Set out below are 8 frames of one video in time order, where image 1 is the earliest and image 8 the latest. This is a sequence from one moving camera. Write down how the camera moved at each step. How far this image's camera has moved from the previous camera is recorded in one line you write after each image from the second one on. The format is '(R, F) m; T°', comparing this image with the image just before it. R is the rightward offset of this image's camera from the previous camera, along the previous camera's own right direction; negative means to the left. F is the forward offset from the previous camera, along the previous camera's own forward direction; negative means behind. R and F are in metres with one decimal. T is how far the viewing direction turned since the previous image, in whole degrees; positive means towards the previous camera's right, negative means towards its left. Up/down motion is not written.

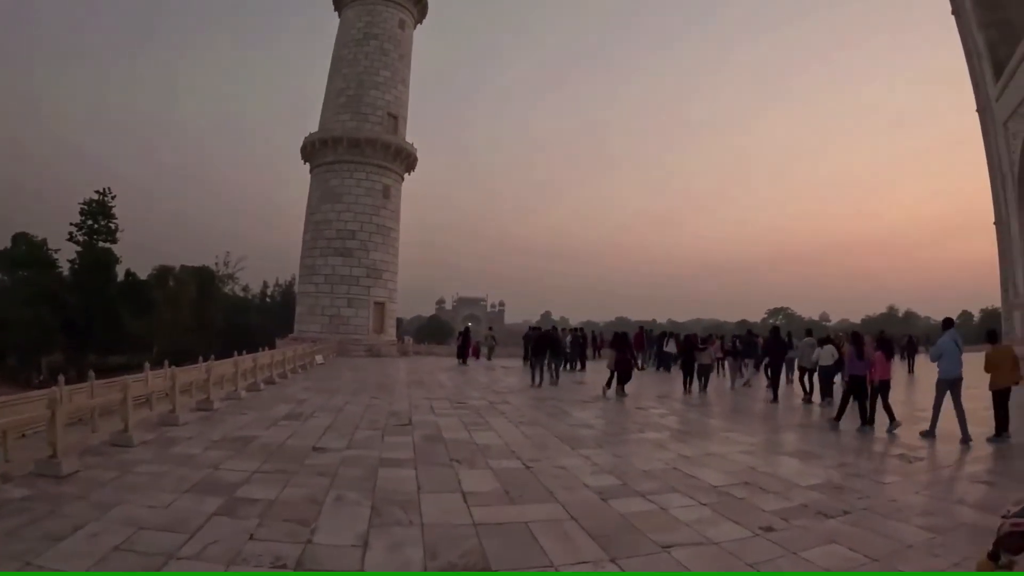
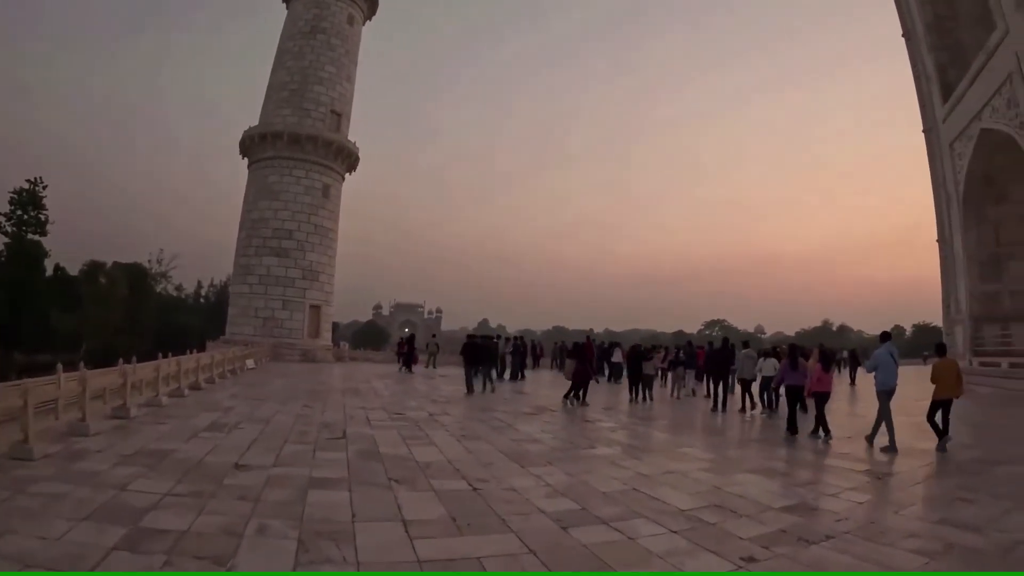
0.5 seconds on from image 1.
(-0.1, +0.8) m; +5°
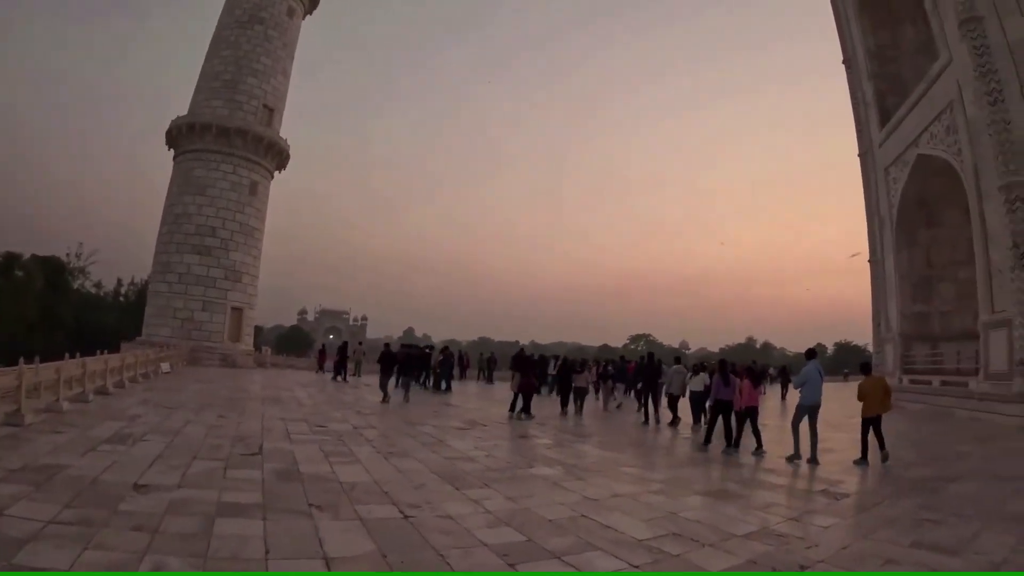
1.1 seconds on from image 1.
(-0.1, +0.7) m; +6°
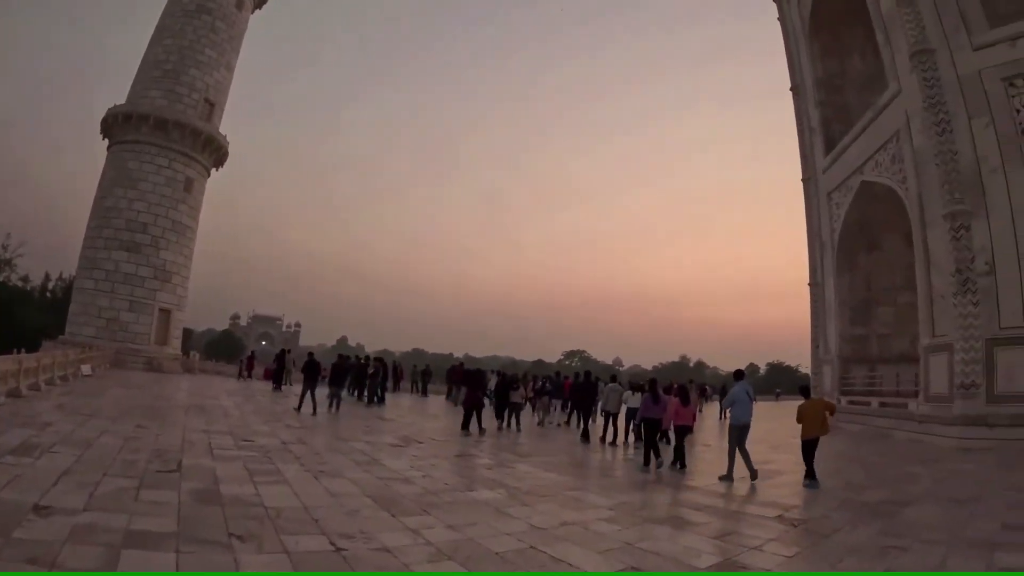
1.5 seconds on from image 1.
(-0.1, +0.4) m; +5°
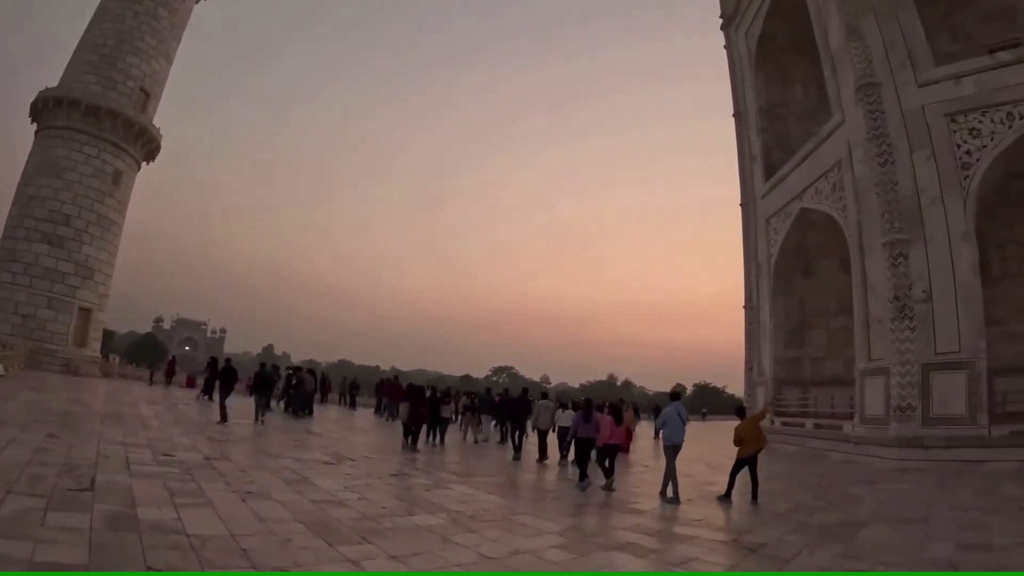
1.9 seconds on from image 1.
(-0.2, +0.3) m; +6°
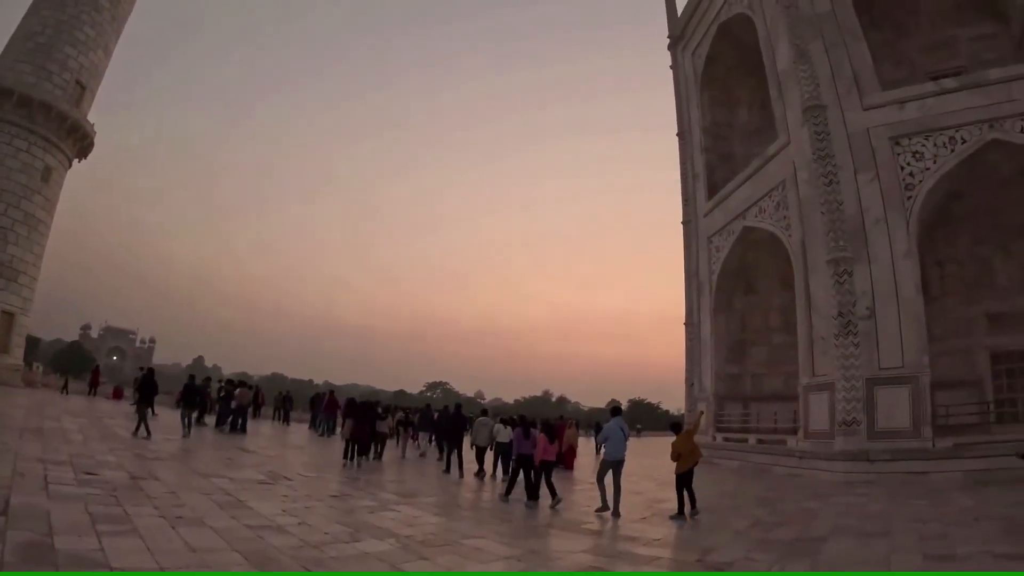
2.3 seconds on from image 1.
(0.0, +0.1) m; +4°
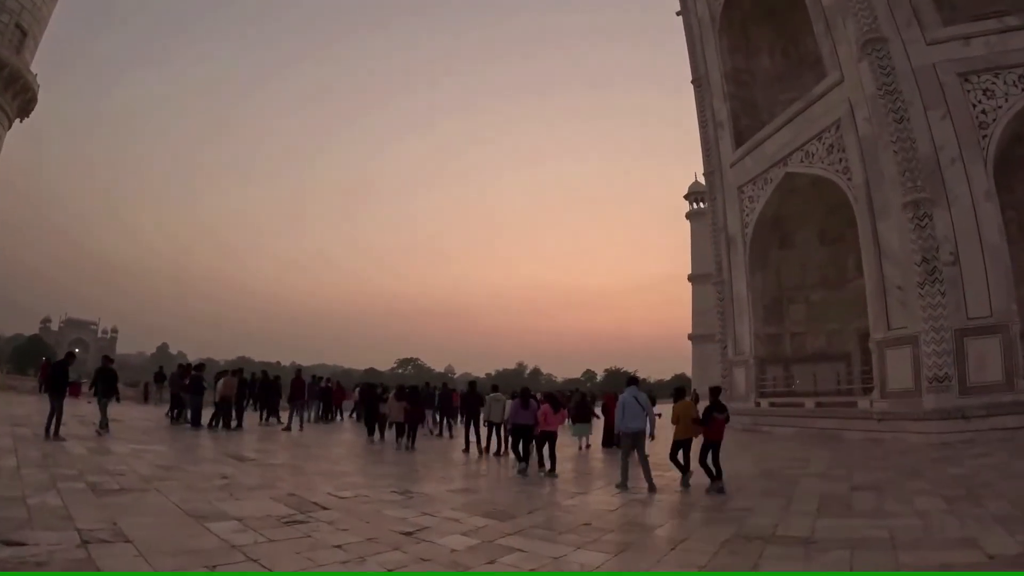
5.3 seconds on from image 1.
(-0.9, +1.7) m; +2°
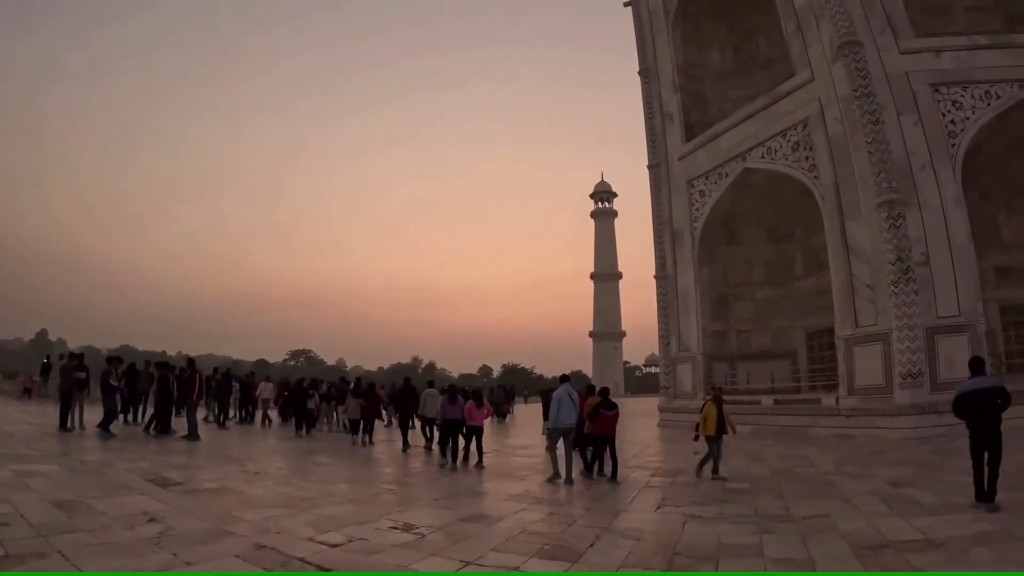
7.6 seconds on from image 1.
(-0.9, +1.2) m; +8°
